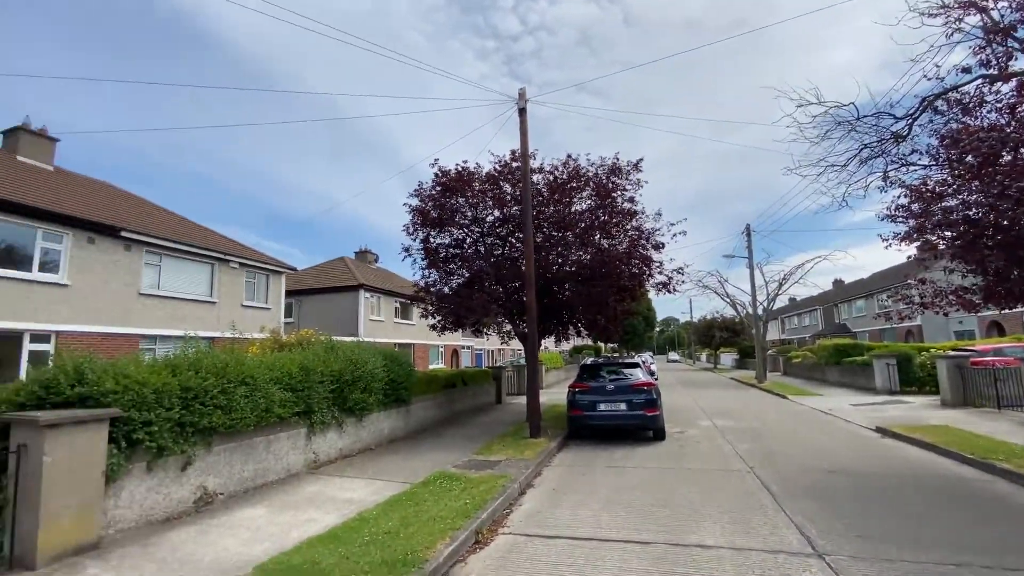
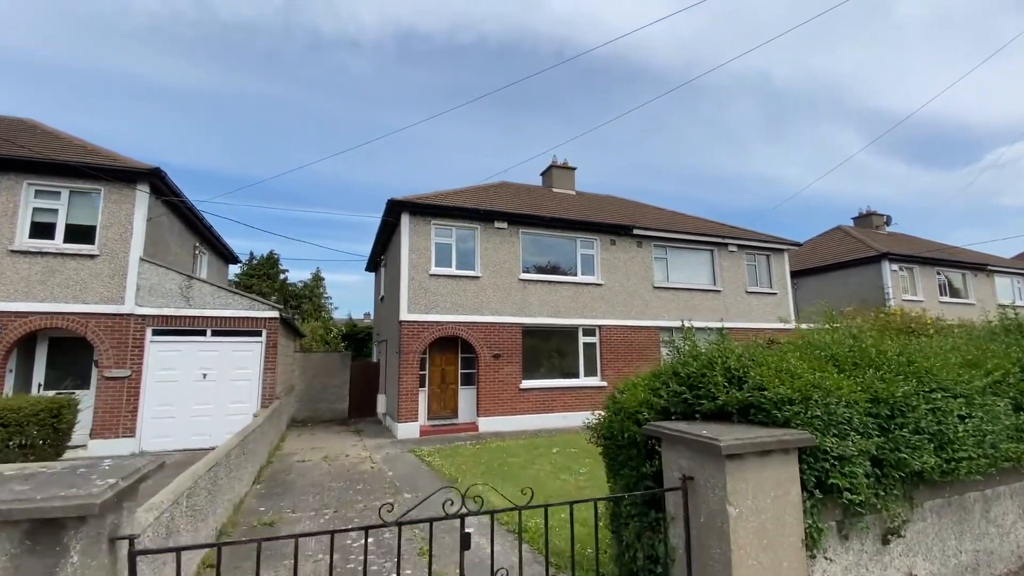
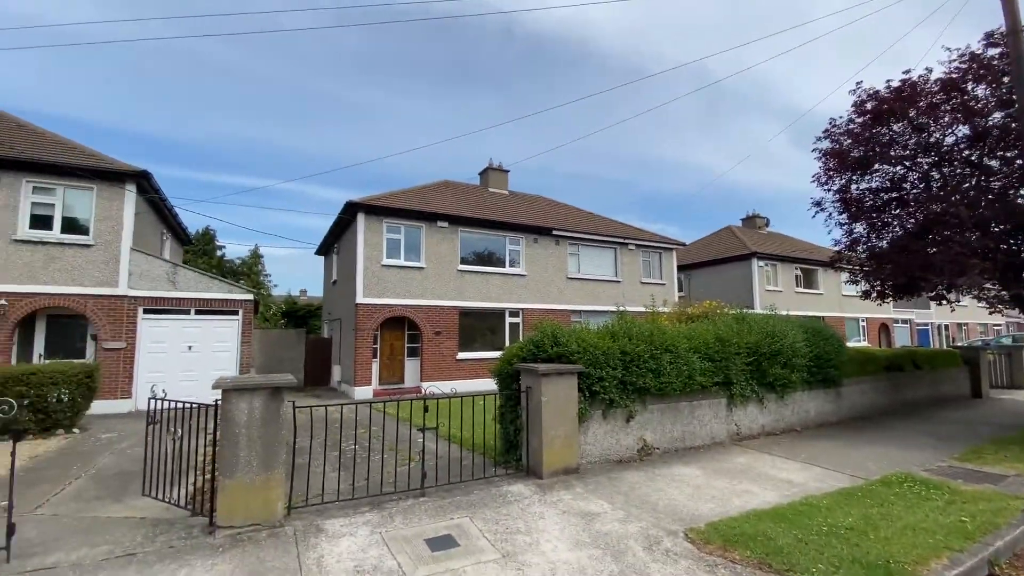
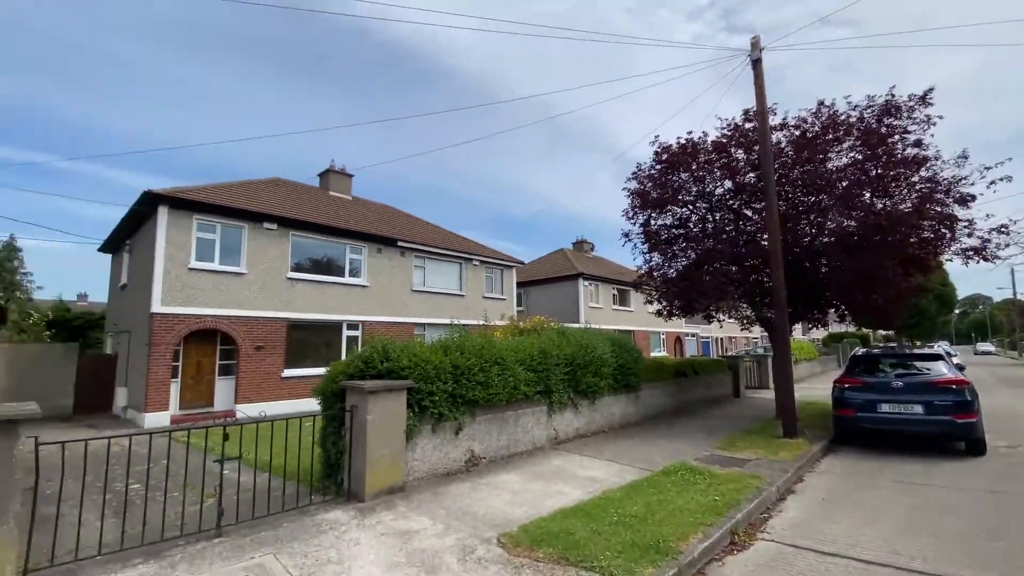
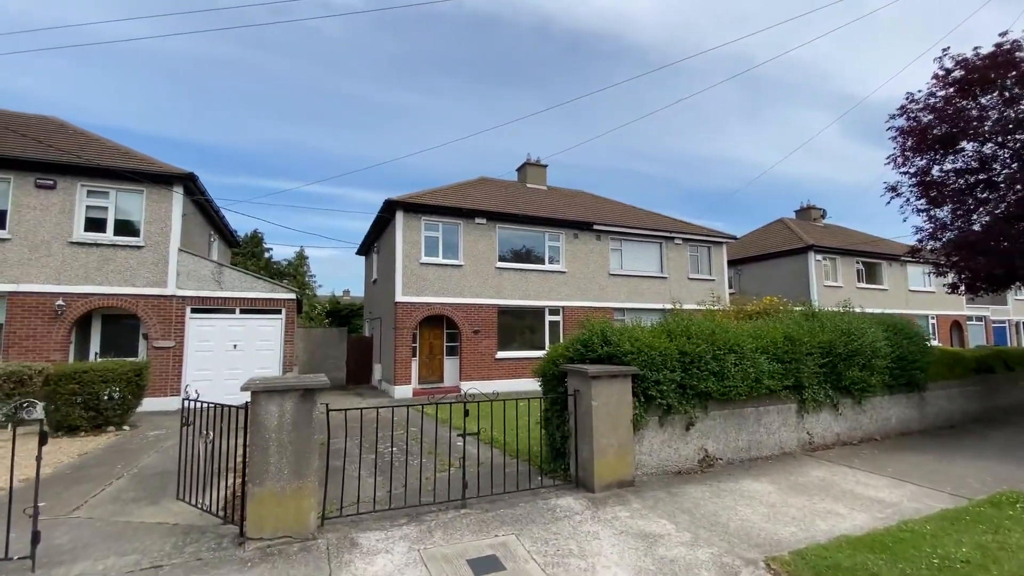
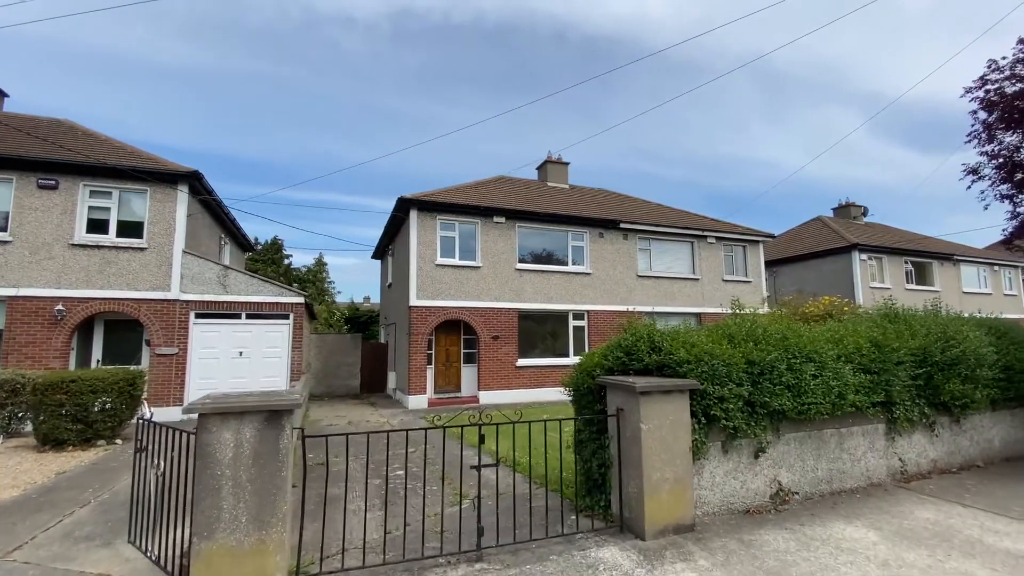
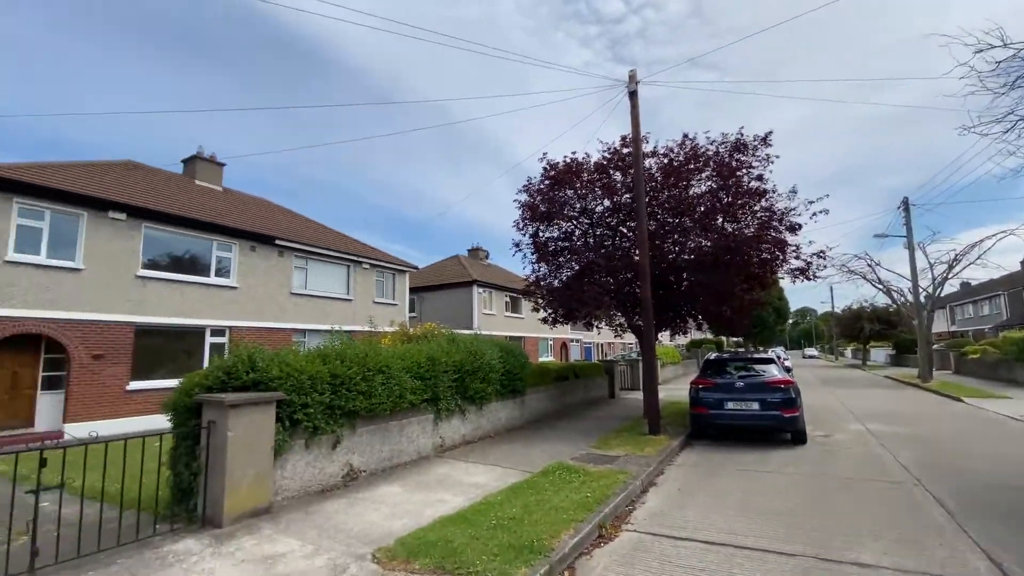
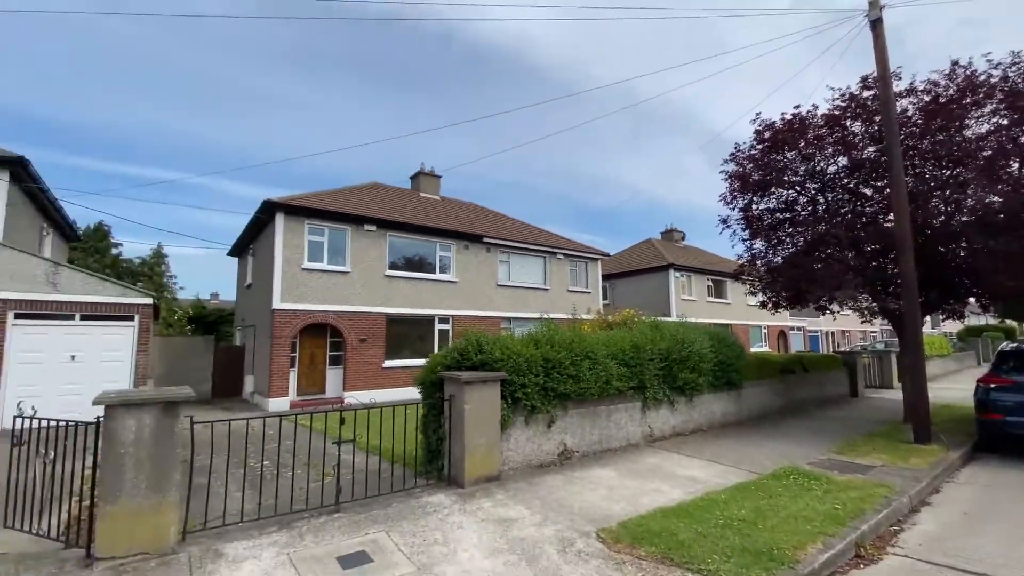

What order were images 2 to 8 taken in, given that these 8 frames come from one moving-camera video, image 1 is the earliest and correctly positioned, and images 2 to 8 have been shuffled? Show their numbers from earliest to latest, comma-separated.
7, 4, 8, 3, 5, 6, 2
